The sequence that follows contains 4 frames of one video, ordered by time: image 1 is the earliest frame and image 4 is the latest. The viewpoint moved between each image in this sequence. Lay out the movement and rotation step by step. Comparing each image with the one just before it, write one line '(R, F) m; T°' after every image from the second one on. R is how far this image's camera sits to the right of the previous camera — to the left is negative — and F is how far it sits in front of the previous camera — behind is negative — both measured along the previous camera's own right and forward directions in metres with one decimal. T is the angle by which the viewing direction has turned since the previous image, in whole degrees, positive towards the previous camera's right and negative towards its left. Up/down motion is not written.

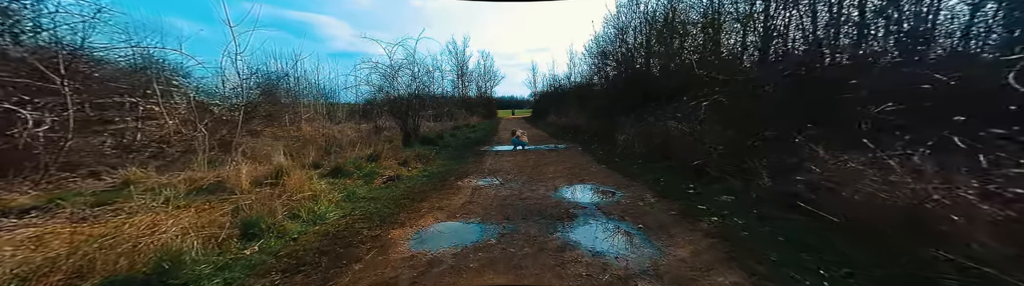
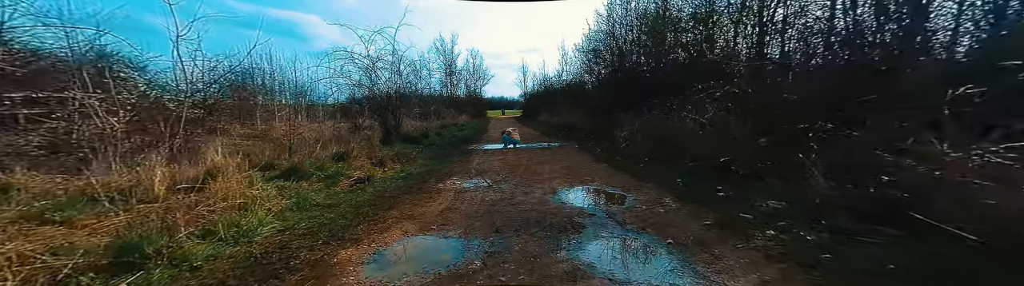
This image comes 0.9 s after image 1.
(0.0, +1.1) m; +2°
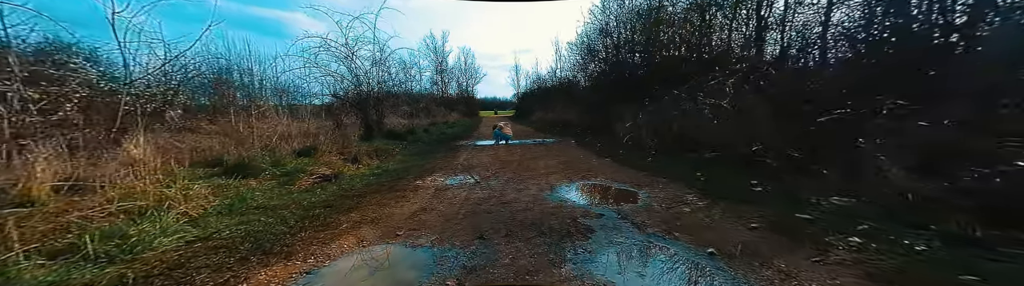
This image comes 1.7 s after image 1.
(+0.1, +0.9) m; +1°
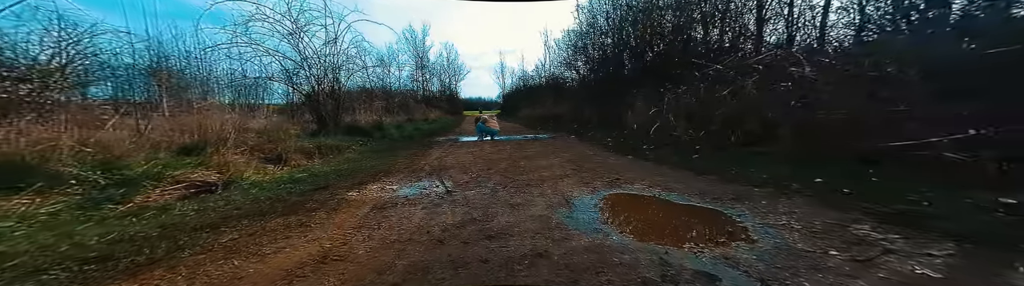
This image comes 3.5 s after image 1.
(-0.1, +2.2) m; +3°
